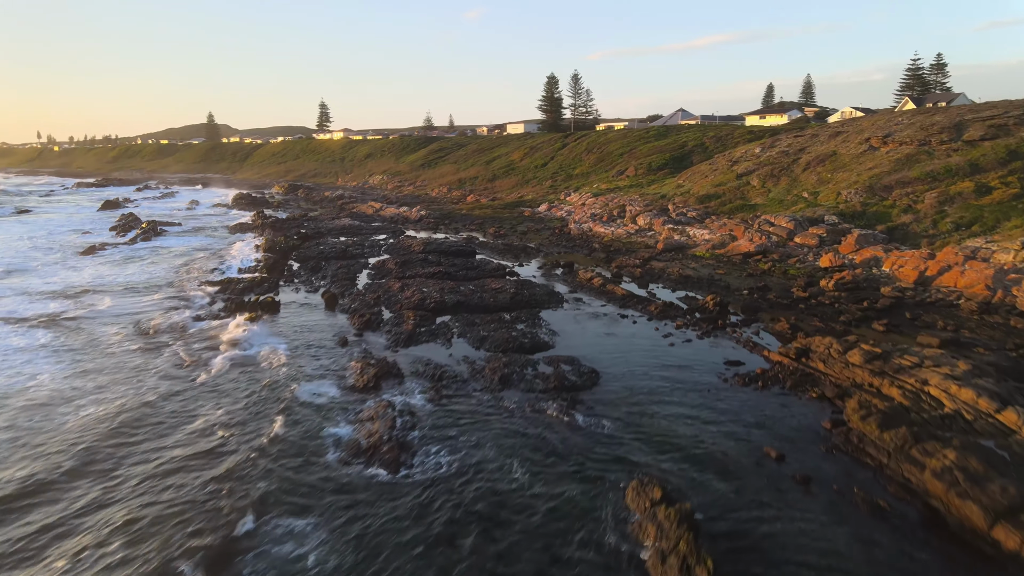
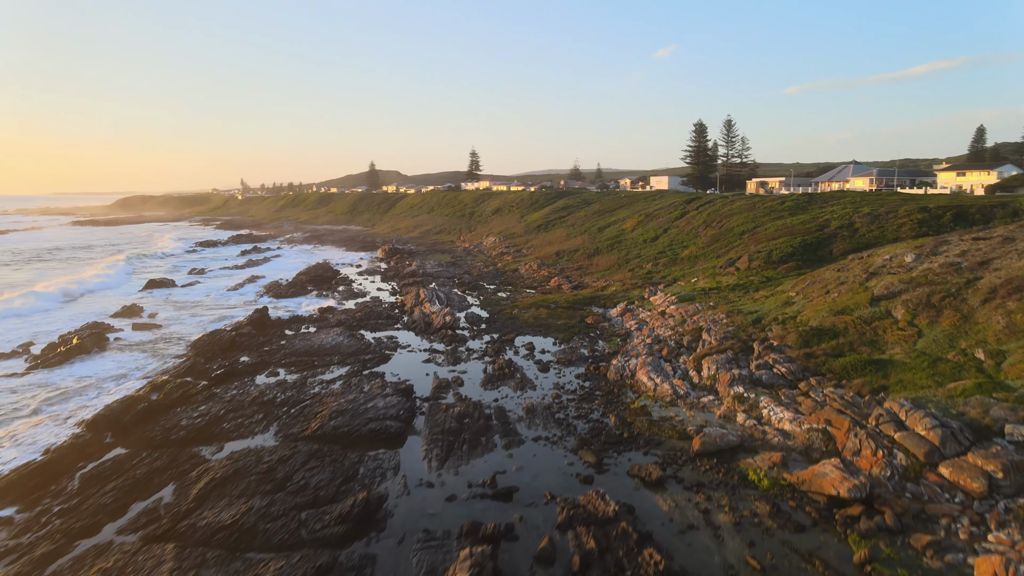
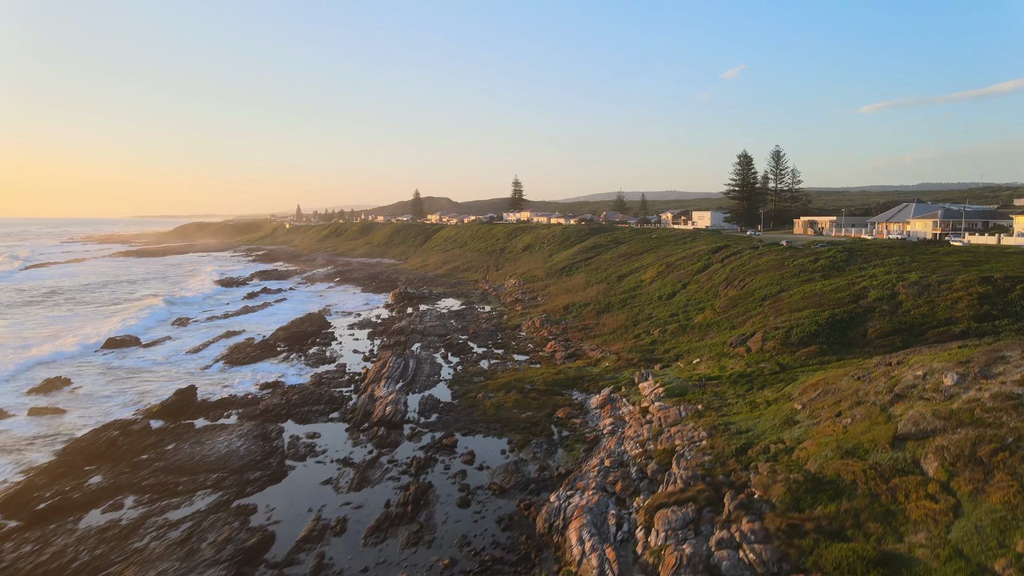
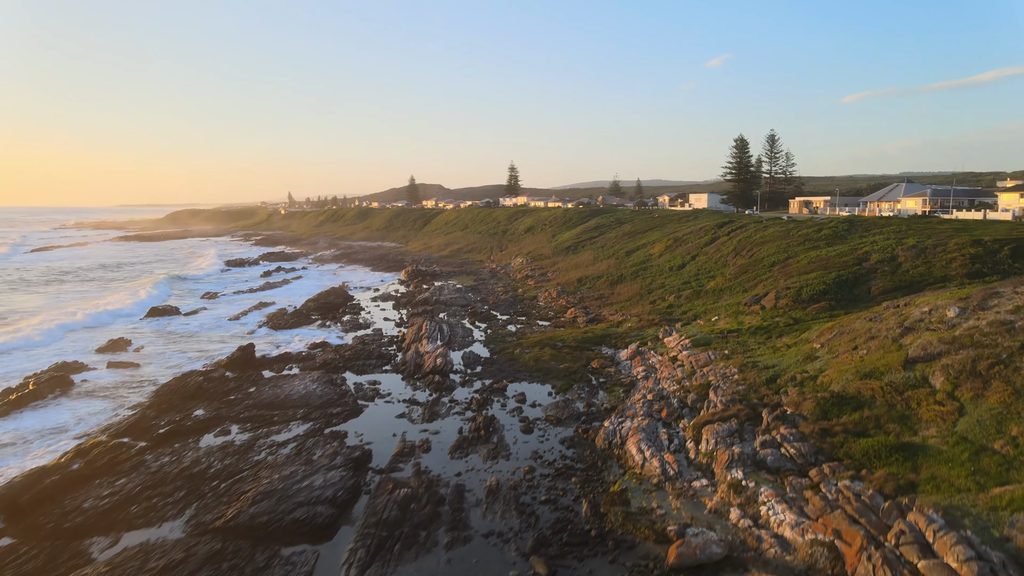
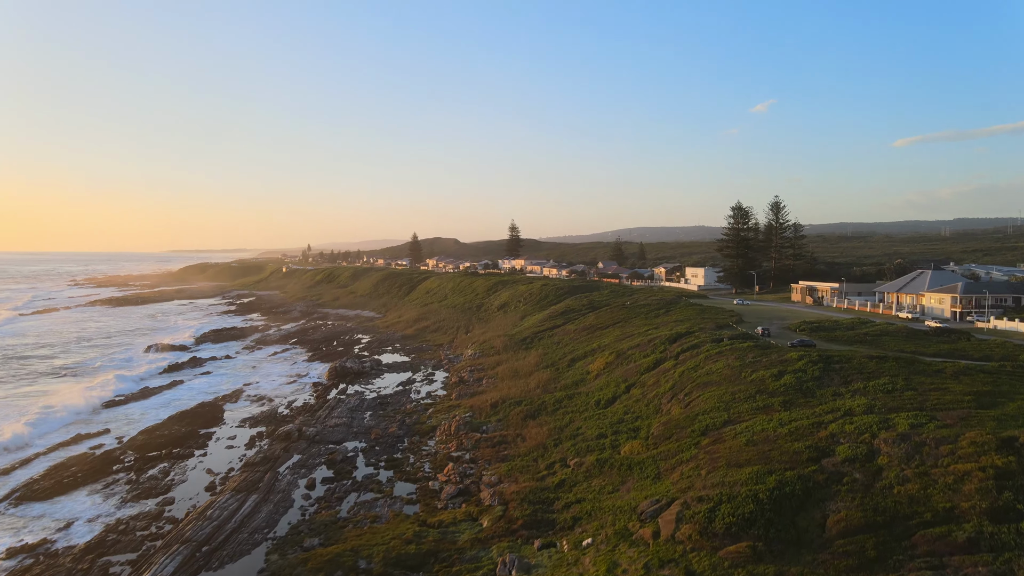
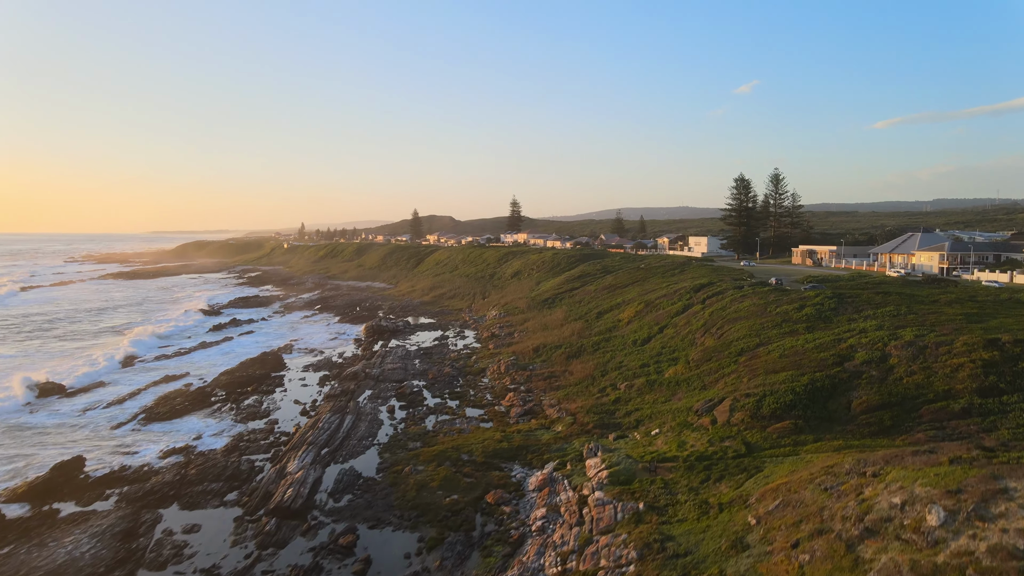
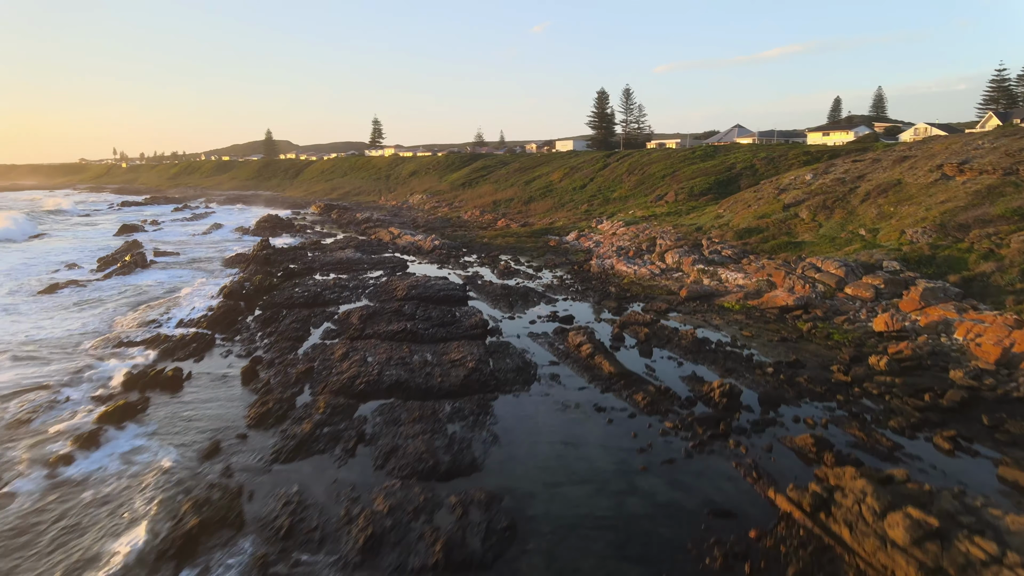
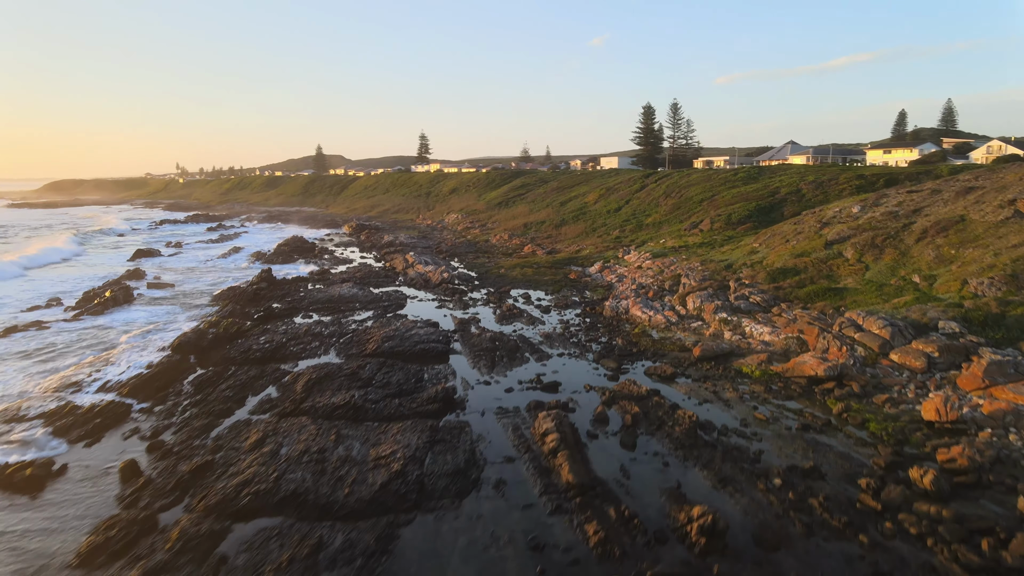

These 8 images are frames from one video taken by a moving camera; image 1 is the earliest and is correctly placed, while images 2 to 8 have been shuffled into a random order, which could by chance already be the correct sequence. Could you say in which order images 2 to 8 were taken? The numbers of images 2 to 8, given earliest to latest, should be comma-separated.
7, 8, 2, 4, 3, 6, 5
